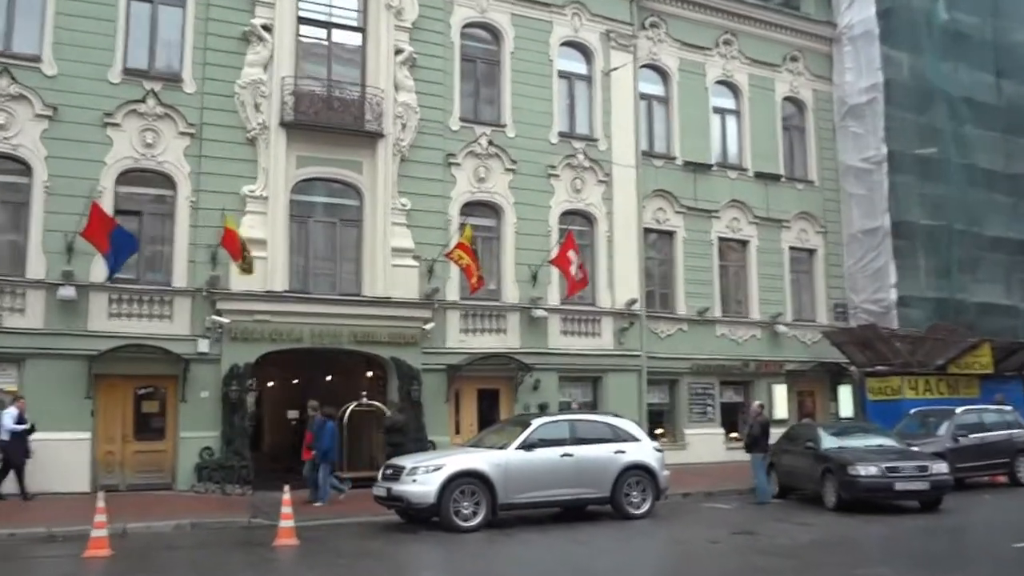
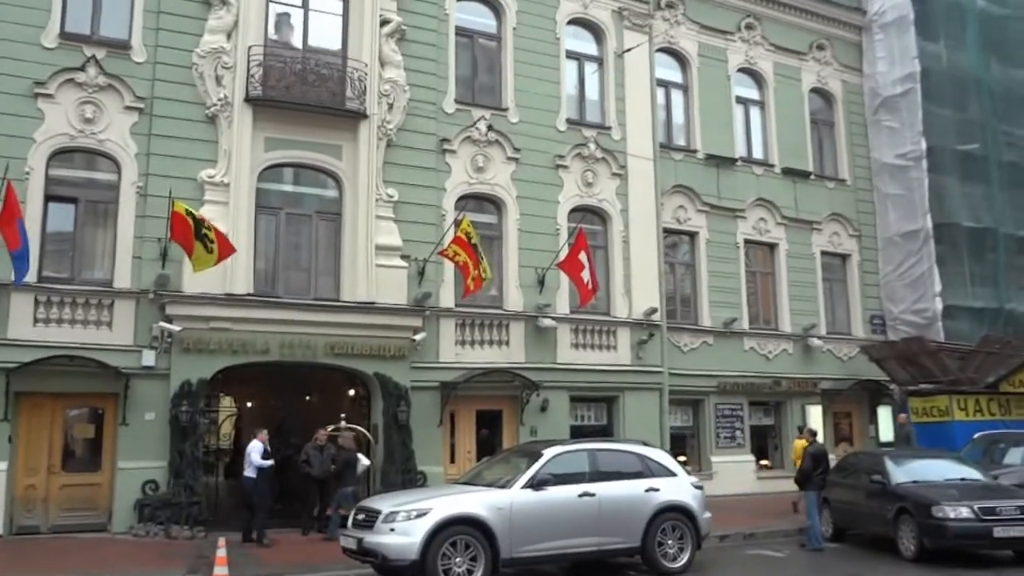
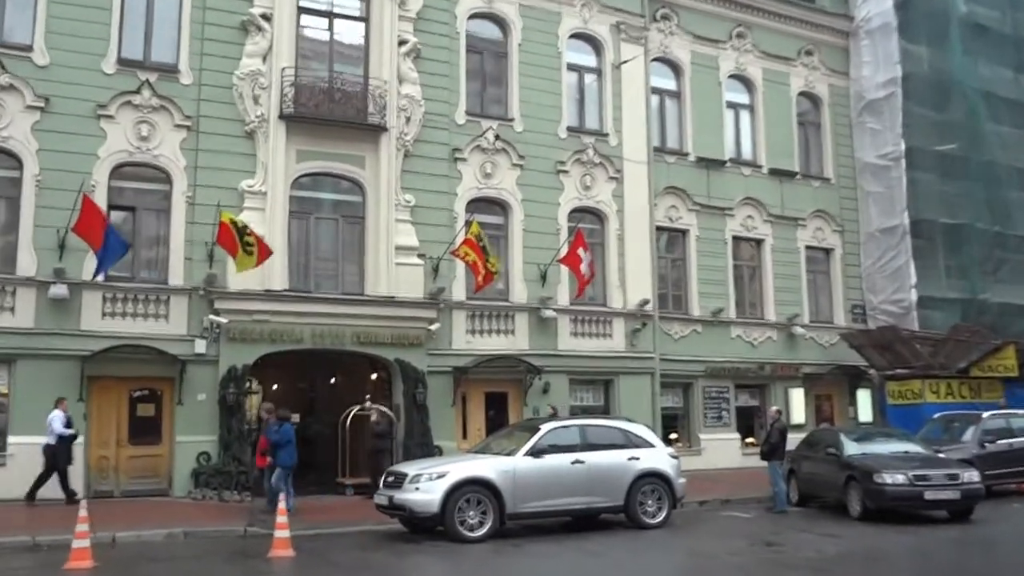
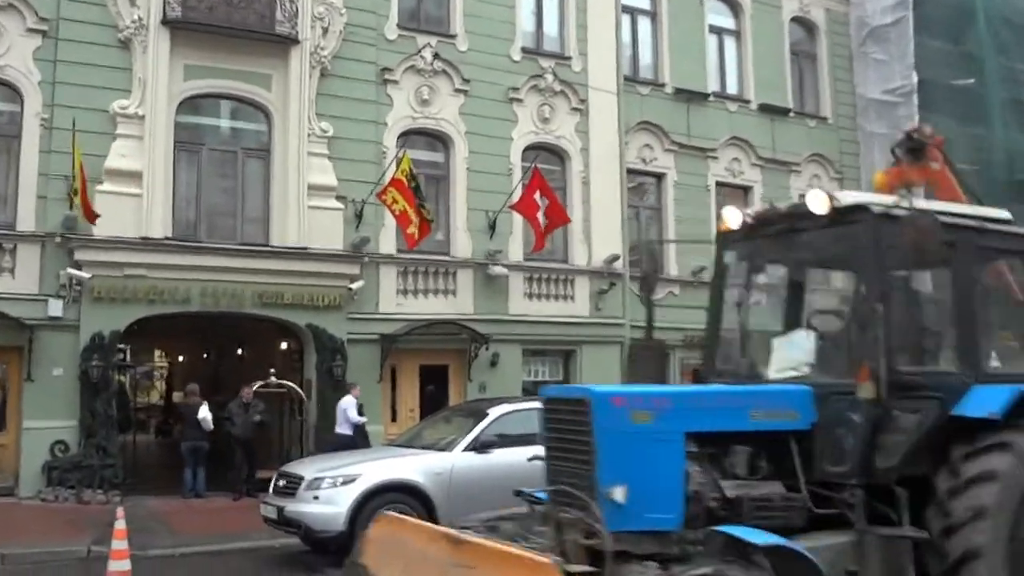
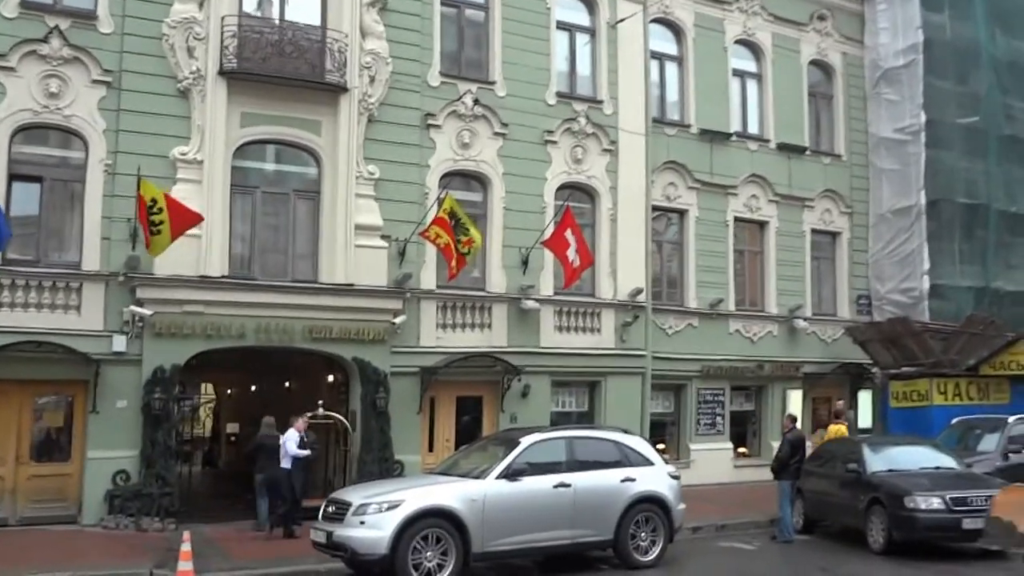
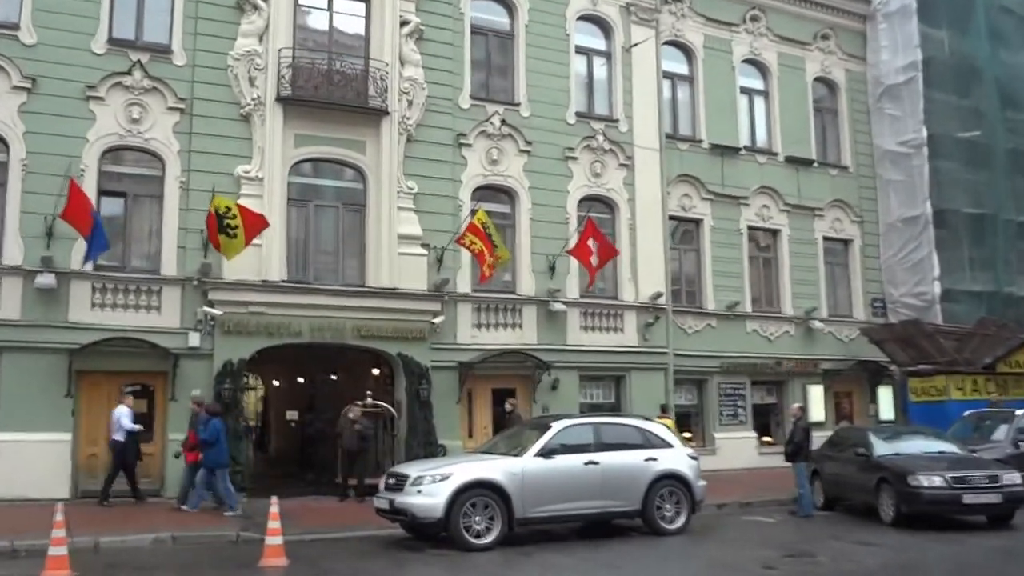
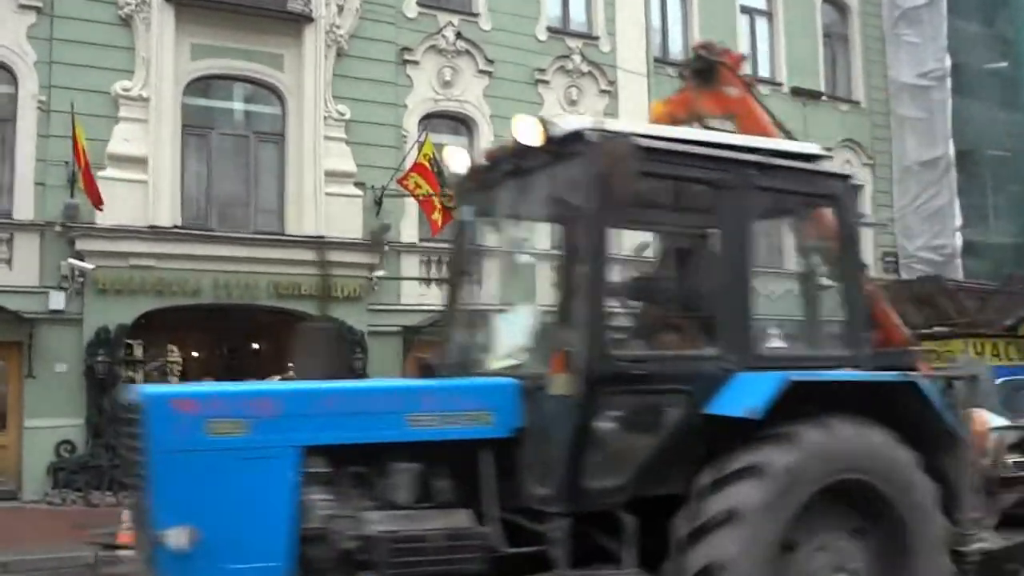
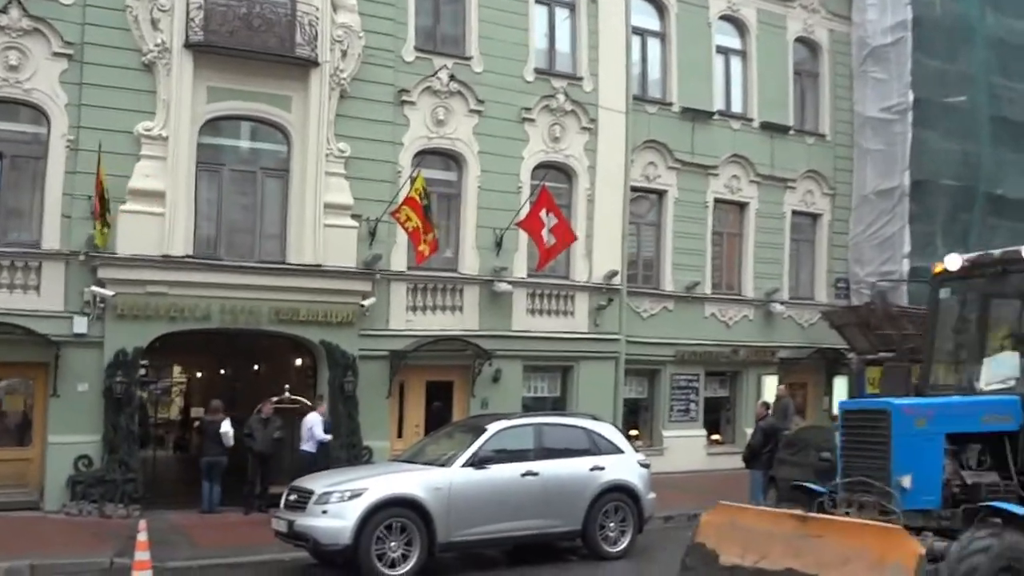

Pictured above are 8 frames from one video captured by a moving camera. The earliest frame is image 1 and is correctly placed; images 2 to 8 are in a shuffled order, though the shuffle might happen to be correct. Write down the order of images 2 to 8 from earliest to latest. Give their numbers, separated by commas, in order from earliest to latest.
3, 6, 2, 5, 8, 4, 7
